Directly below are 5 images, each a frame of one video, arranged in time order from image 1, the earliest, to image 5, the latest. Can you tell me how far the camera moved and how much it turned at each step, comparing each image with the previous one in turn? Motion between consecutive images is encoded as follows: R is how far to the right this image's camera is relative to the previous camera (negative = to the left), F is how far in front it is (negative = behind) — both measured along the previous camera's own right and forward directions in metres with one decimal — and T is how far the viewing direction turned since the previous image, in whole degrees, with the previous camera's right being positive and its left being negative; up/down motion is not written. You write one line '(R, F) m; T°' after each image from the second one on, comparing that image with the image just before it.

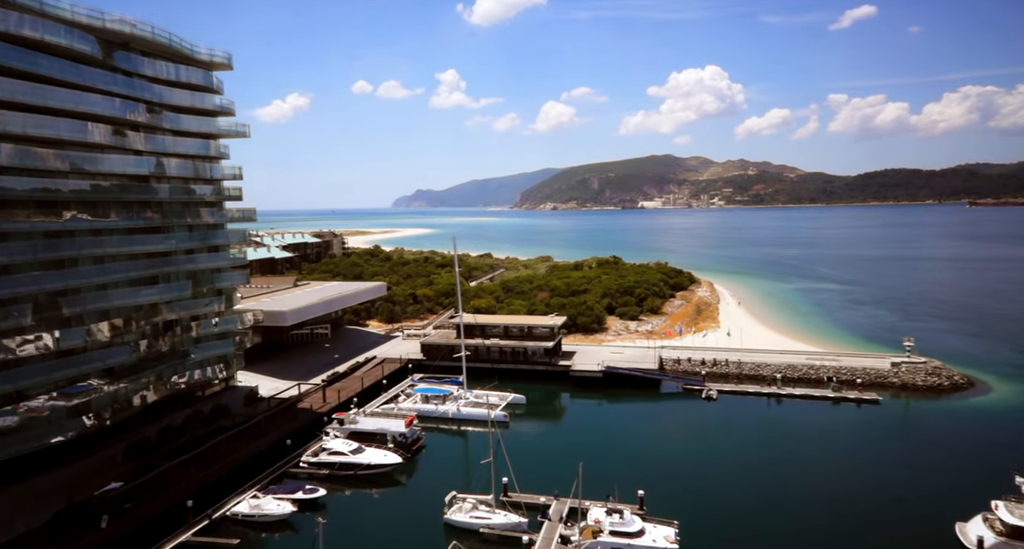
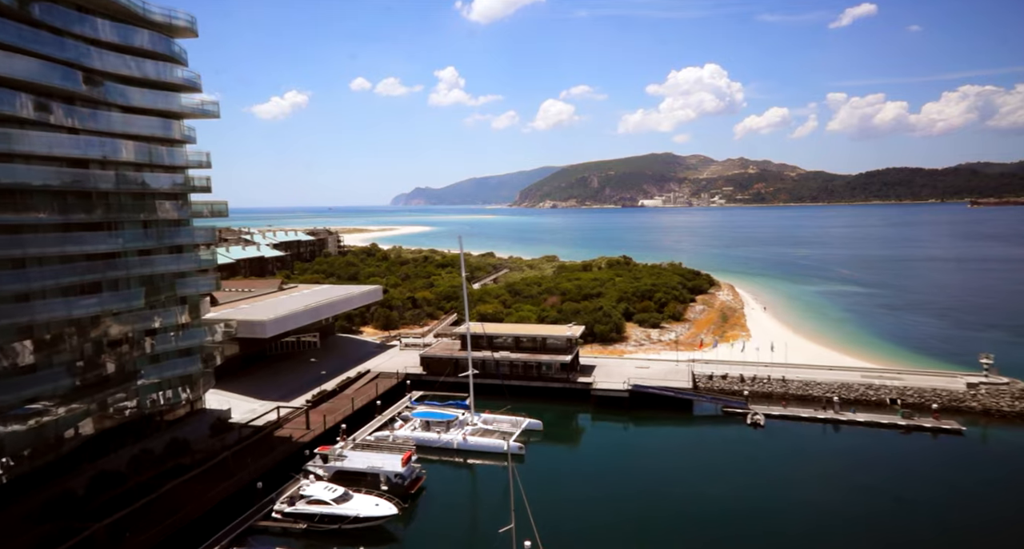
(-0.9, +5.5) m; 0°
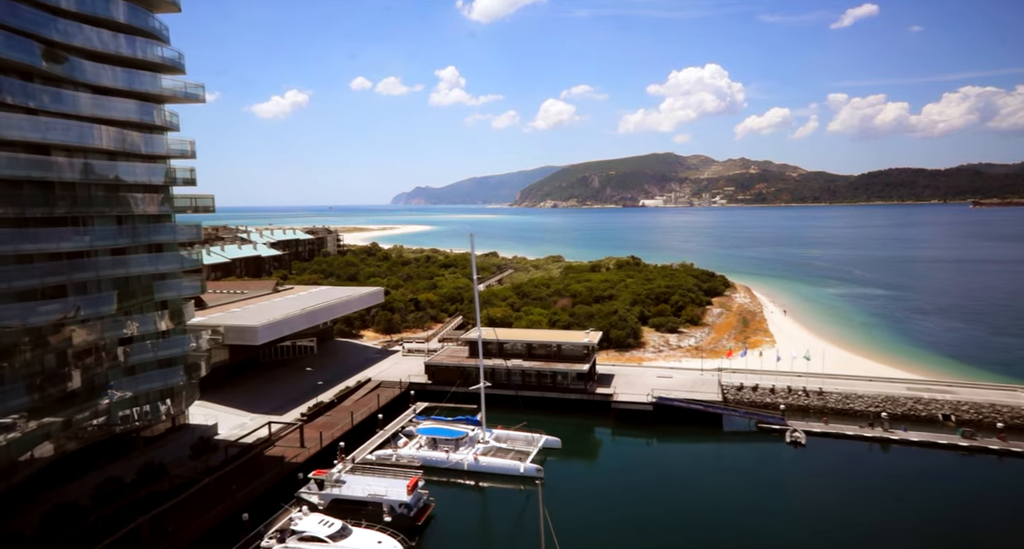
(-0.8, +3.1) m; 0°
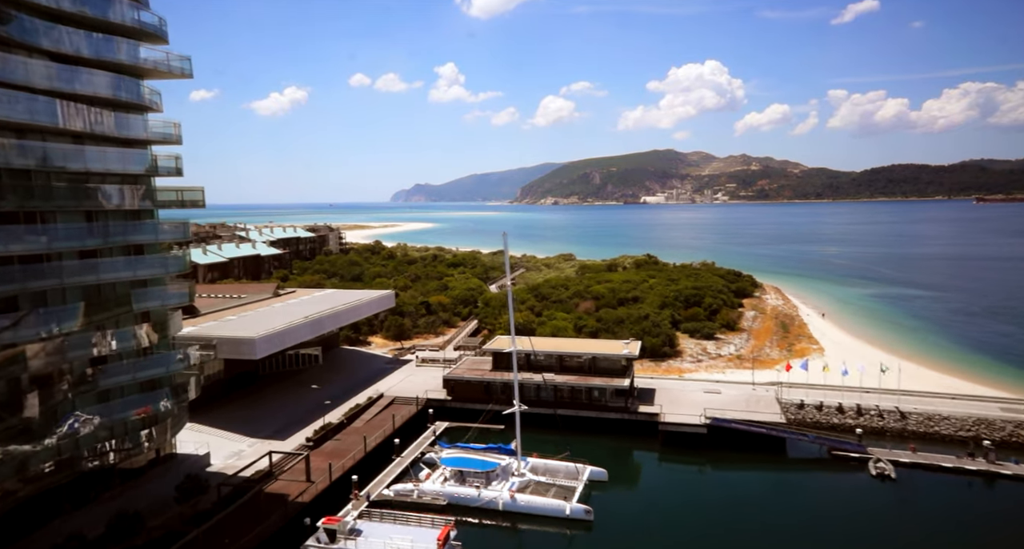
(-1.7, +4.2) m; 0°
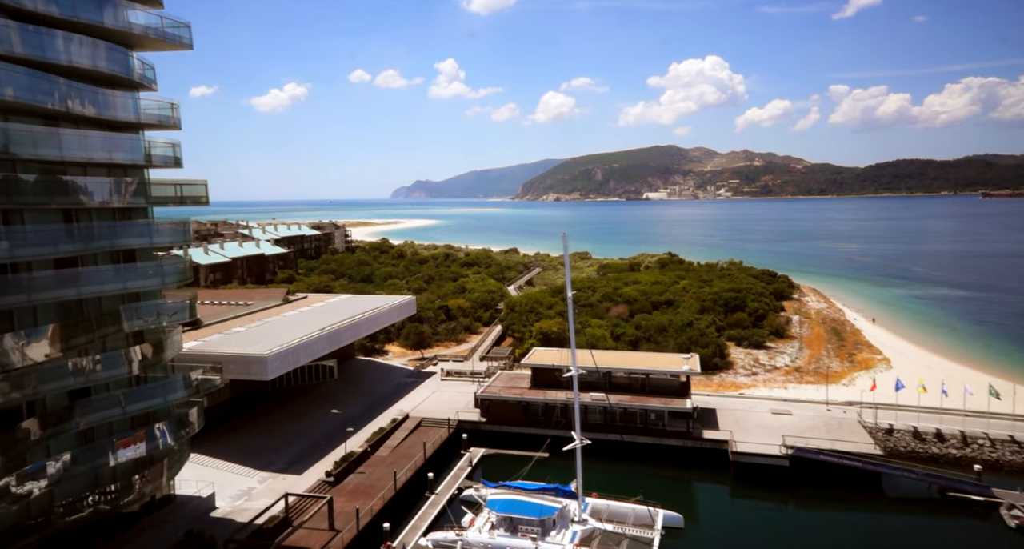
(-2.2, +4.0) m; 0°
